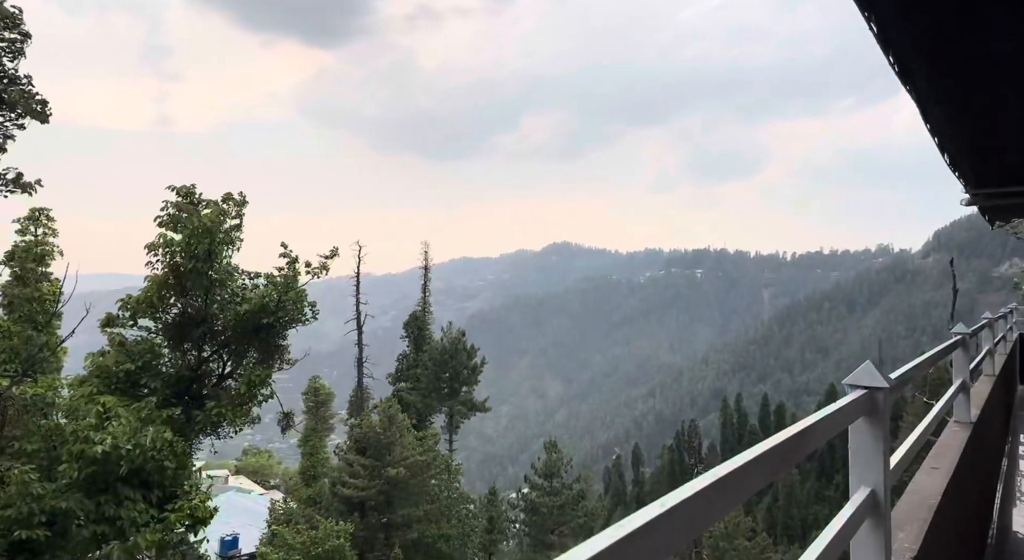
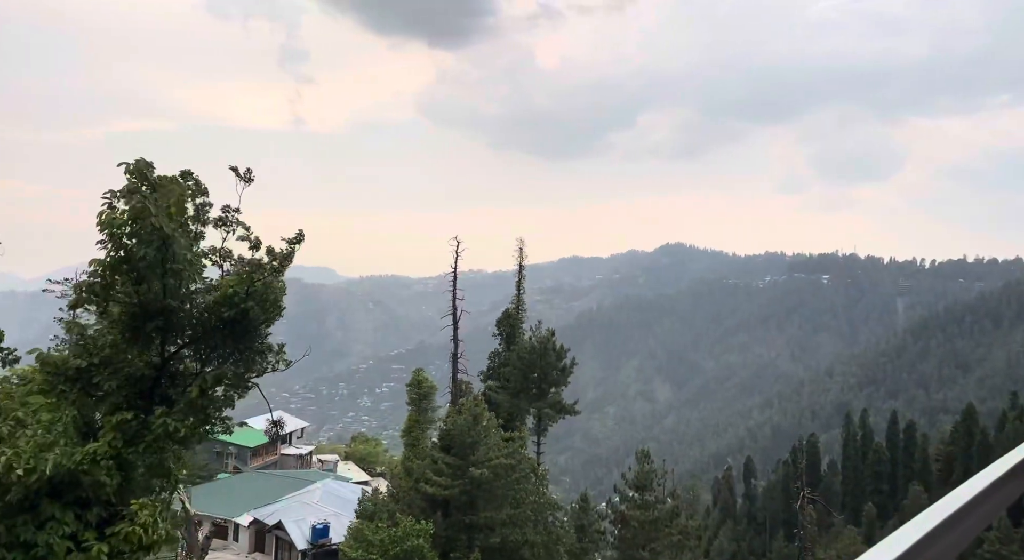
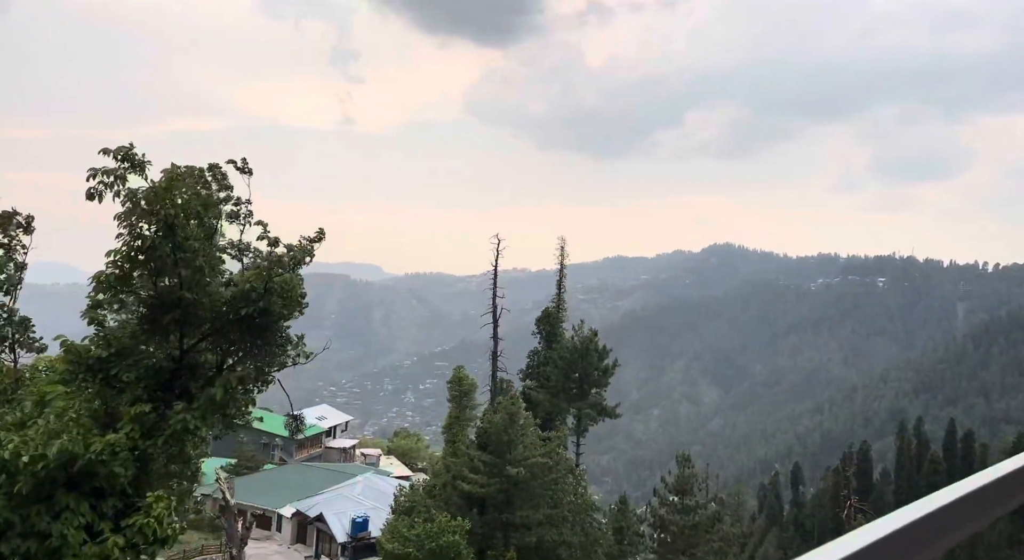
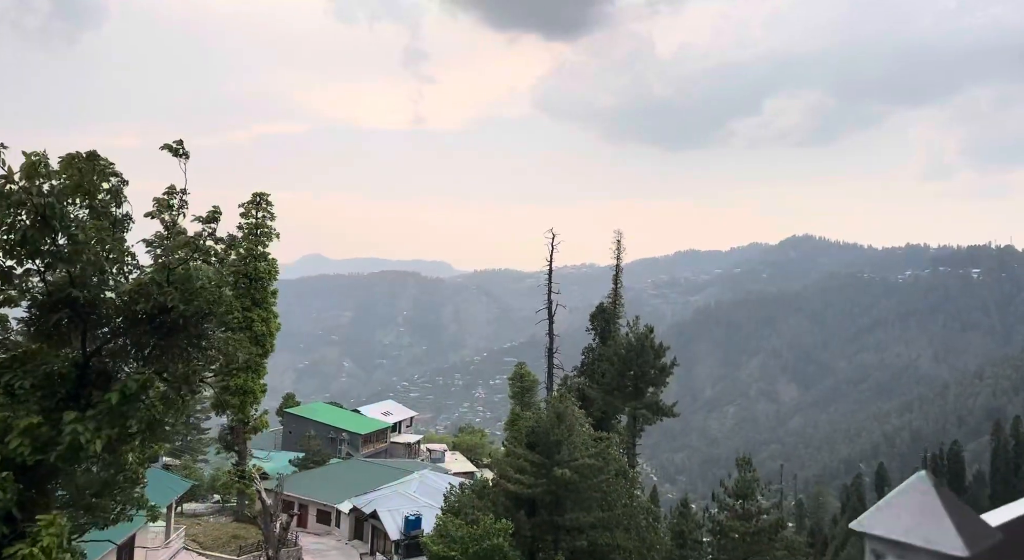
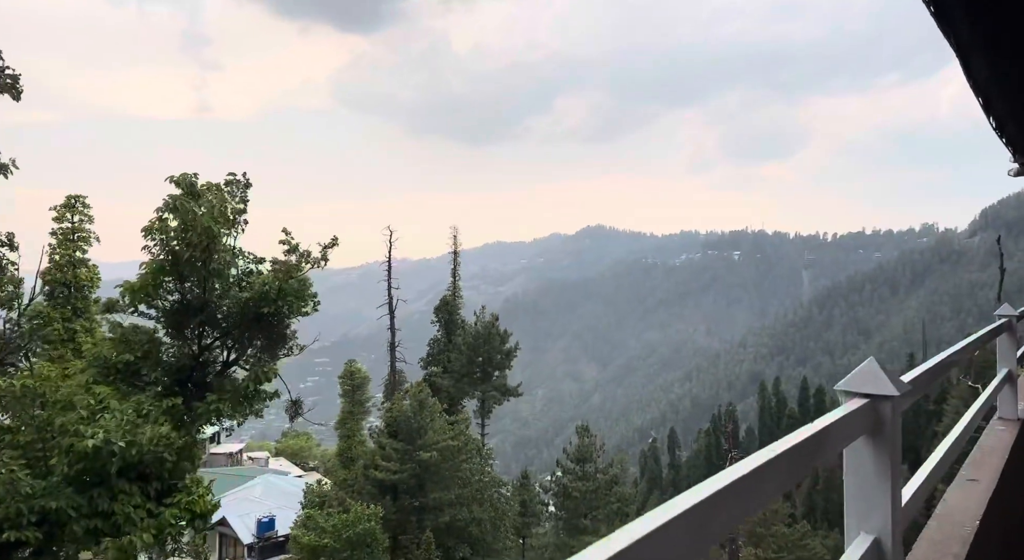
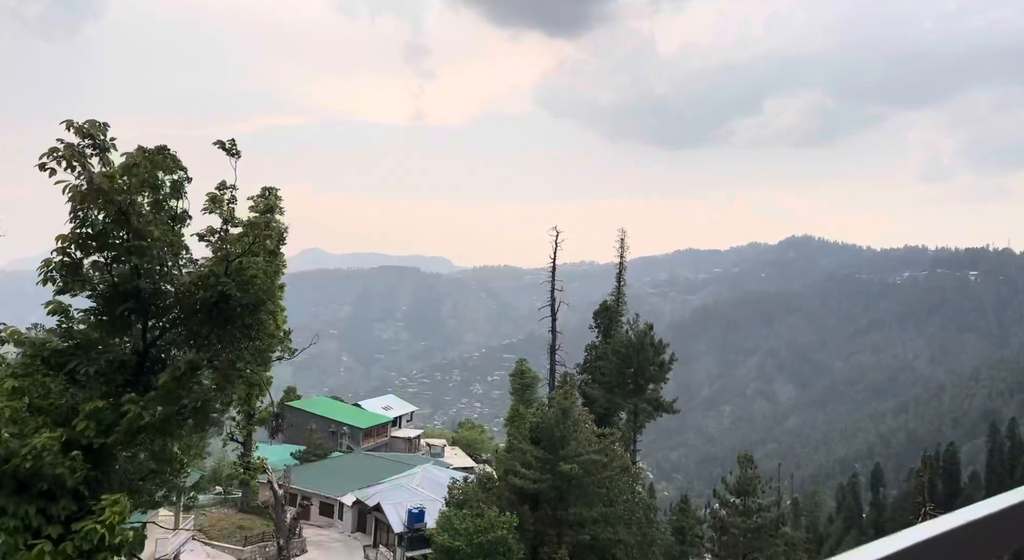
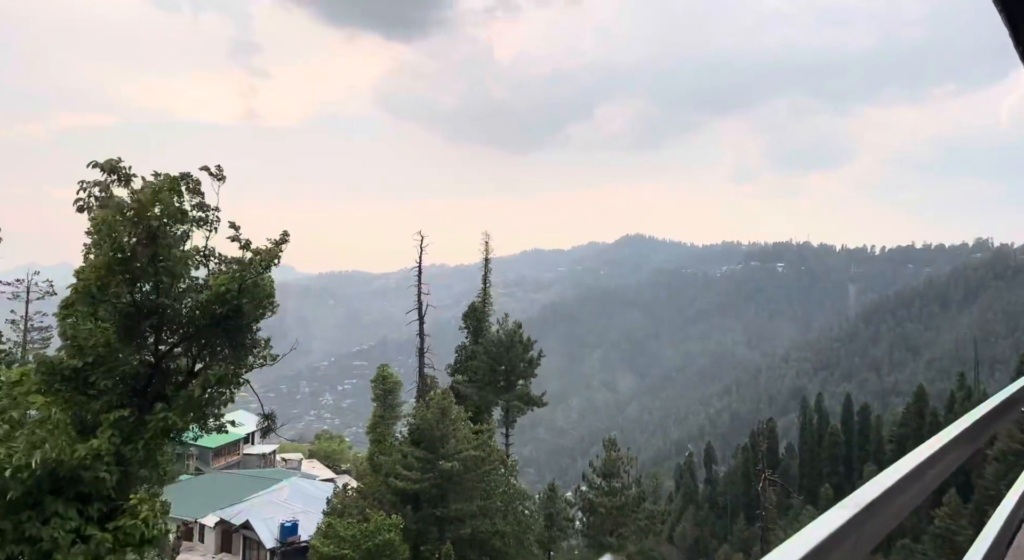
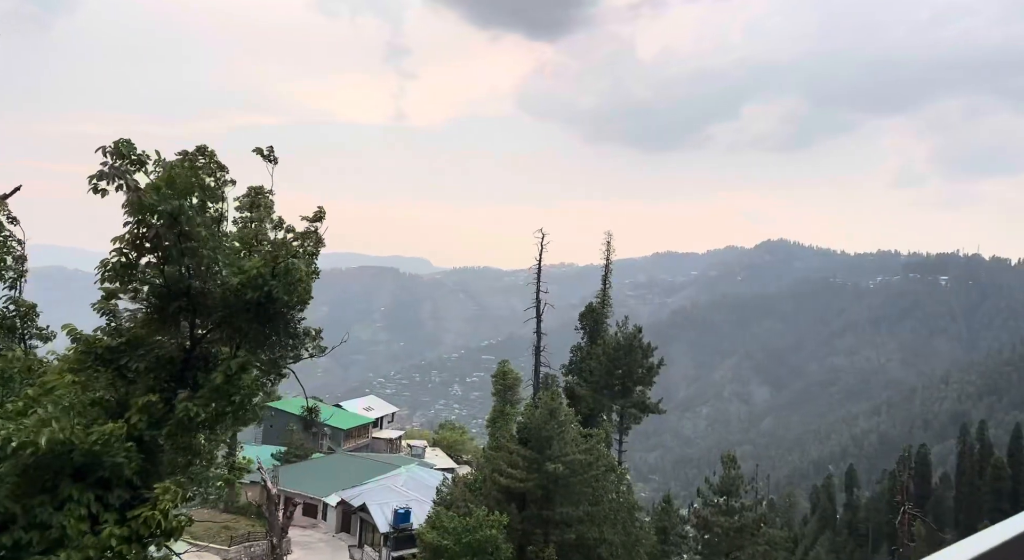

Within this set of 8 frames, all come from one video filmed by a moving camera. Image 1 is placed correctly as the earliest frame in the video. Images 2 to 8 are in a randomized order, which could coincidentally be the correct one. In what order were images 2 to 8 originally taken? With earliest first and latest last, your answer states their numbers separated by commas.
5, 7, 2, 3, 8, 6, 4
